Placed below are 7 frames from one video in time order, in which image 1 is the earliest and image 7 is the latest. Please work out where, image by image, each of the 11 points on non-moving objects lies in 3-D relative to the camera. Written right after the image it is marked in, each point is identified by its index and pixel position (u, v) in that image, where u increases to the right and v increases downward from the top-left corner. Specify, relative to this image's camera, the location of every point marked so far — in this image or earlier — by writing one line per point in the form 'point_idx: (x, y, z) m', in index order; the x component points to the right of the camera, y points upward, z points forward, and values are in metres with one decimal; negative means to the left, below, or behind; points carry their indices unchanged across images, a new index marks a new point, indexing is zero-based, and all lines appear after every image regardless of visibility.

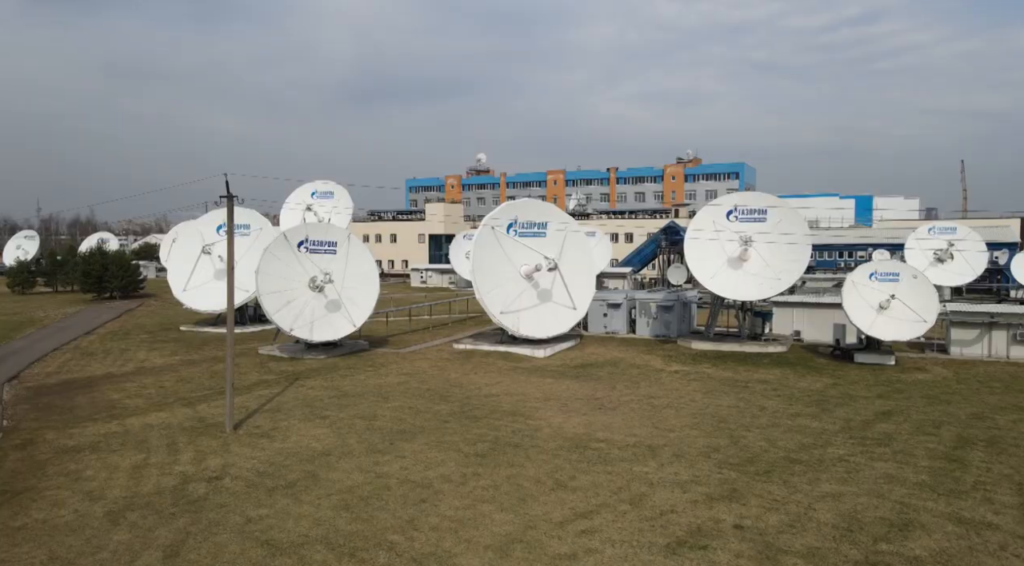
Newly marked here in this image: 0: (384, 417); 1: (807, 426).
0: (-2.9, -3.1, +15.6) m
1: (+6.4, -3.1, +15.0) m
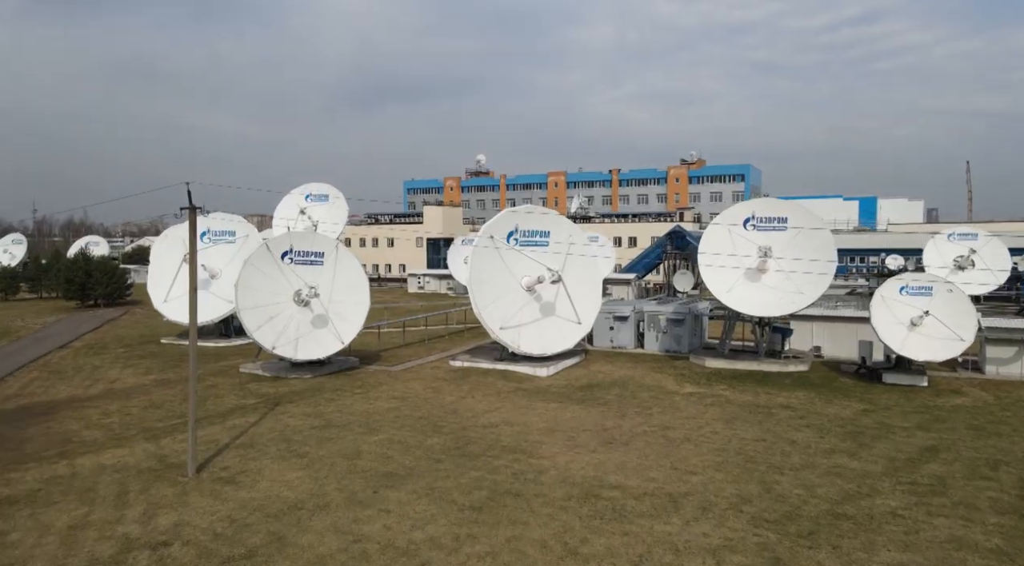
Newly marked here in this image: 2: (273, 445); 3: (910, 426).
0: (-2.9, -3.5, +13.9) m
1: (+6.4, -3.5, +13.3) m
2: (-5.0, -3.4, +14.6) m
3: (+9.4, -3.4, +16.3) m
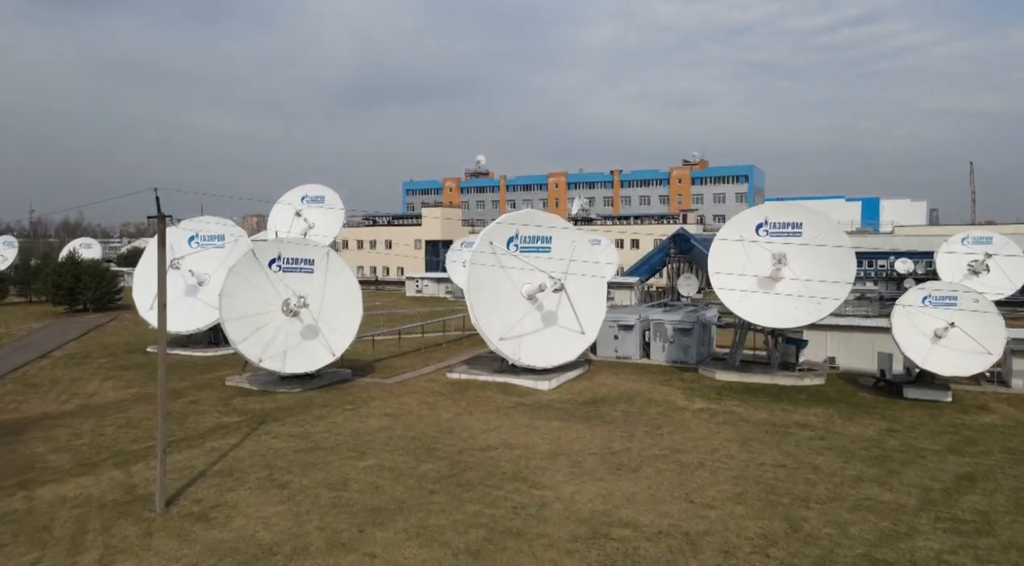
0: (-2.9, -3.7, +12.7) m
1: (+6.4, -3.8, +12.2) m
2: (-5.0, -3.7, +13.5) m
3: (+9.4, -3.6, +15.2) m
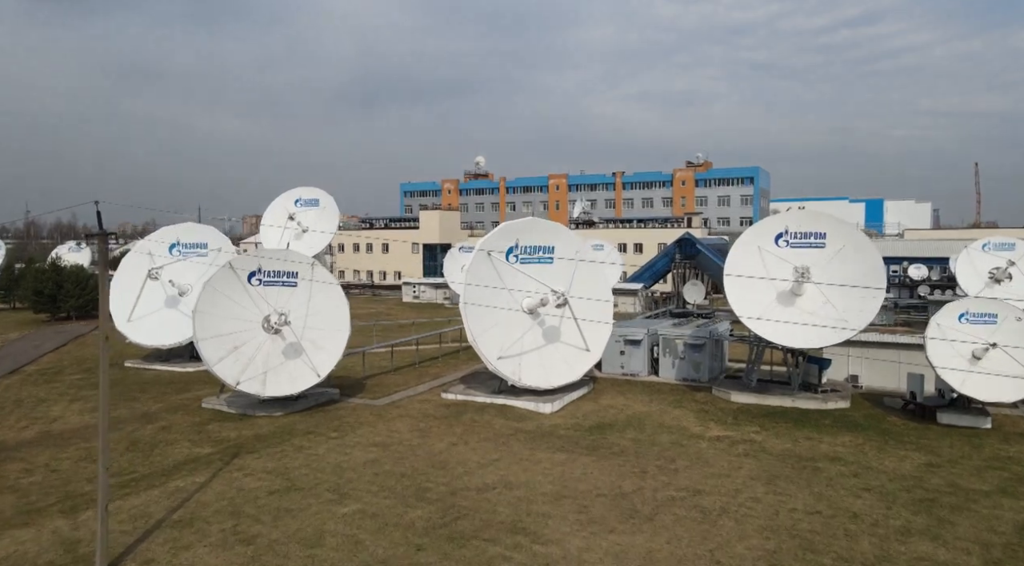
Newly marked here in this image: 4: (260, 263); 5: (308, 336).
0: (-2.9, -4.2, +11.1) m
1: (+6.4, -4.2, +10.6) m
2: (-5.1, -4.1, +11.9) m
3: (+9.4, -4.0, +13.6) m
4: (-7.0, +0.6, +19.3) m
5: (-5.8, -1.5, +19.7) m
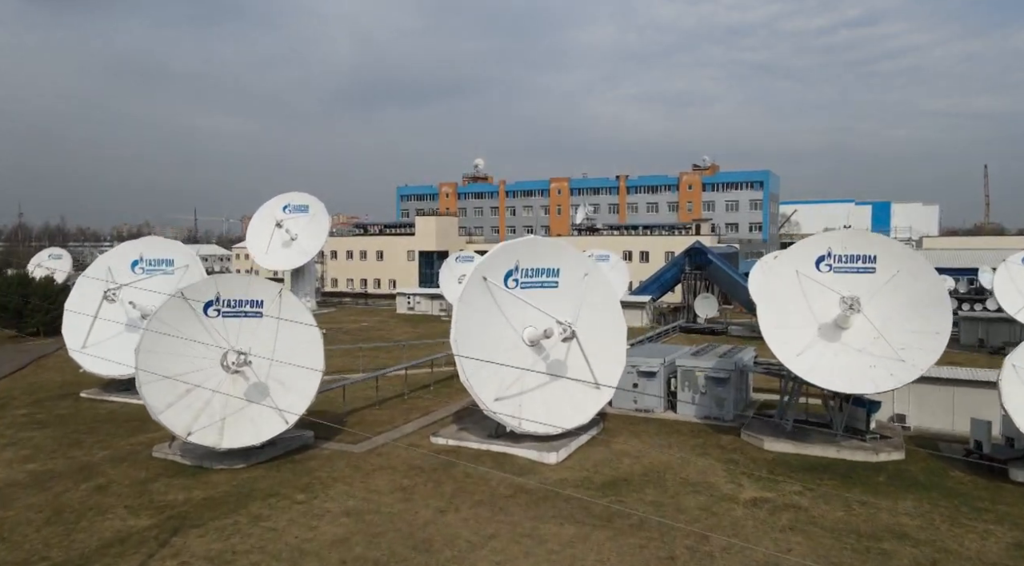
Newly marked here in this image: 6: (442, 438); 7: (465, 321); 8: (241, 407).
0: (-2.9, -4.9, +8.4) m
1: (+6.4, -5.0, +7.8) m
2: (-5.1, -4.8, +9.2) m
3: (+9.4, -4.8, +10.9) m
4: (-7.0, -0.2, +16.6) m
5: (-5.8, -2.2, +17.0) m
6: (-1.9, -4.2, +18.7) m
7: (-1.2, -1.0, +17.4) m
8: (-6.5, -2.9, +16.6) m
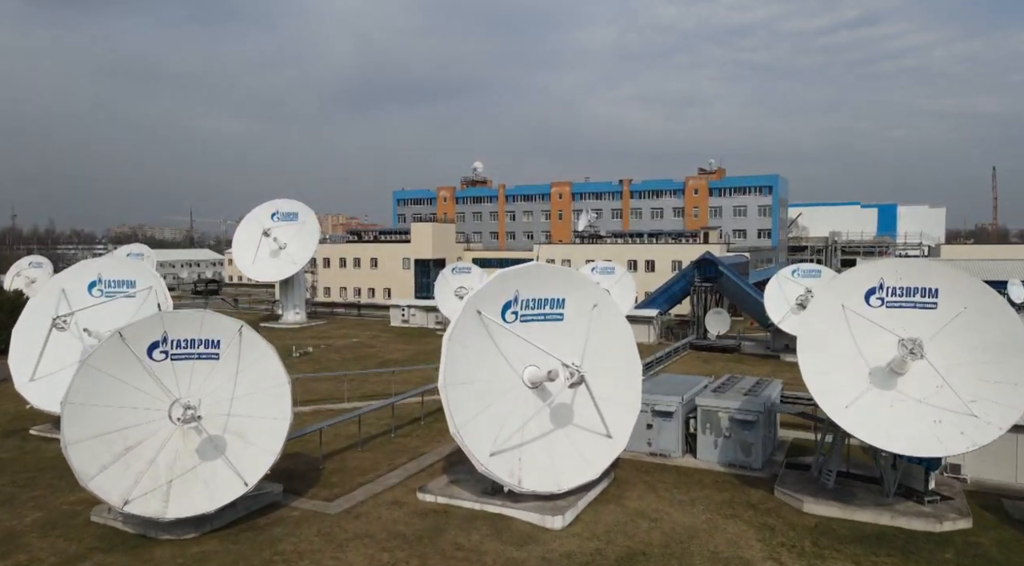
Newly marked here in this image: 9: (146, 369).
0: (-2.9, -5.7, +5.9) m
1: (+6.4, -5.7, +5.4) m
2: (-5.1, -5.6, +6.7) m
3: (+9.3, -5.6, +8.4) m
4: (-7.1, -1.0, +14.1) m
5: (-5.9, -3.0, +14.5) m
6: (-1.9, -5.0, +16.3) m
7: (-1.2, -1.7, +14.9) m
8: (-6.5, -3.7, +14.1) m
9: (-7.4, -1.7, +14.0) m
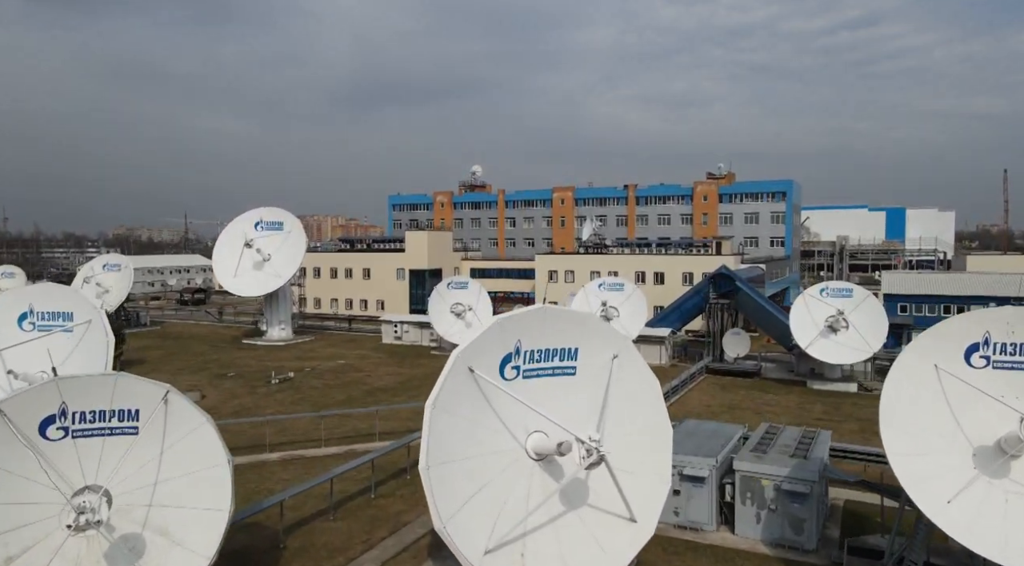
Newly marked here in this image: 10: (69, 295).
0: (-2.9, -6.5, +2.7) m
1: (+6.4, -6.6, +2.2) m
2: (-5.1, -6.5, +3.5) m
3: (+9.4, -6.5, +5.2) m
4: (-7.1, -1.9, +10.9) m
5: (-5.9, -3.9, +11.3) m
6: (-1.9, -5.9, +13.1) m
7: (-1.2, -2.6, +11.7) m
8: (-6.5, -4.6, +10.9) m
9: (-7.4, -2.6, +10.8) m
10: (-12.4, -0.4, +19.5) m
